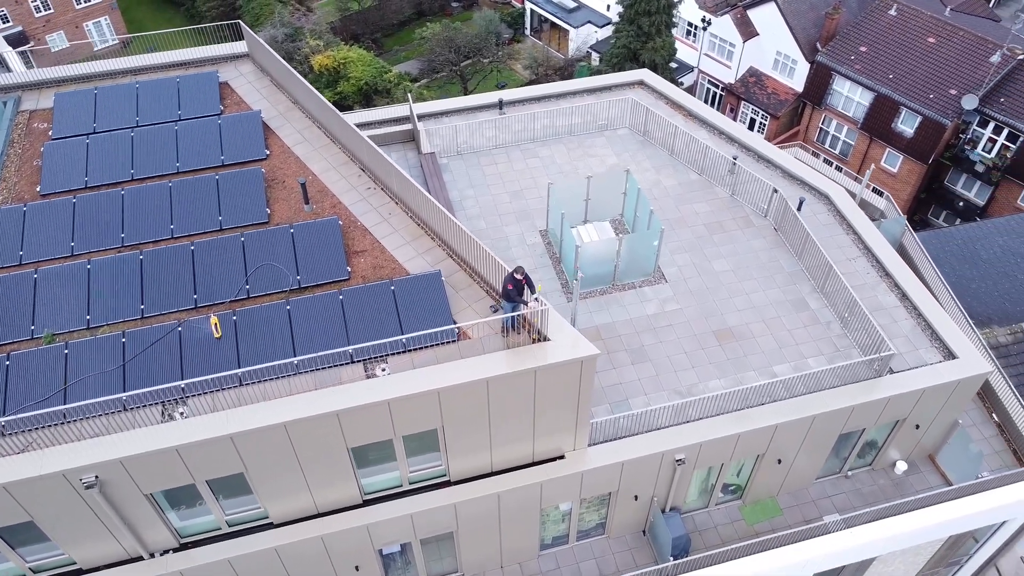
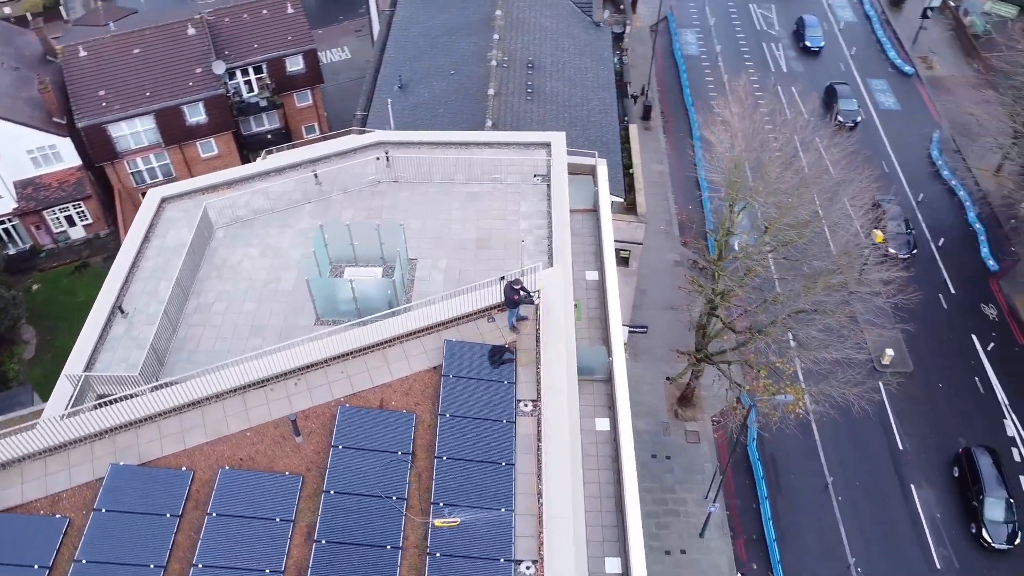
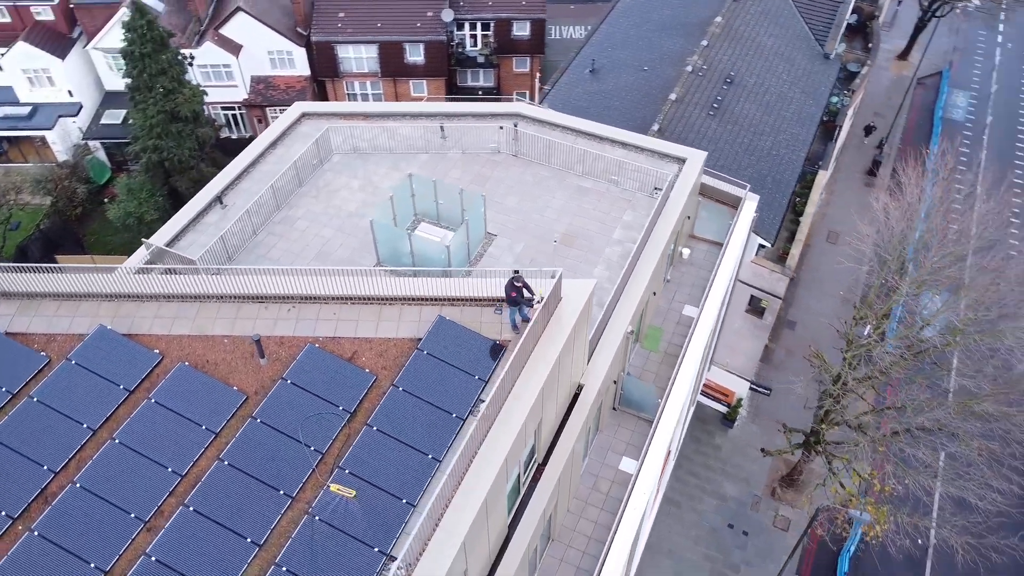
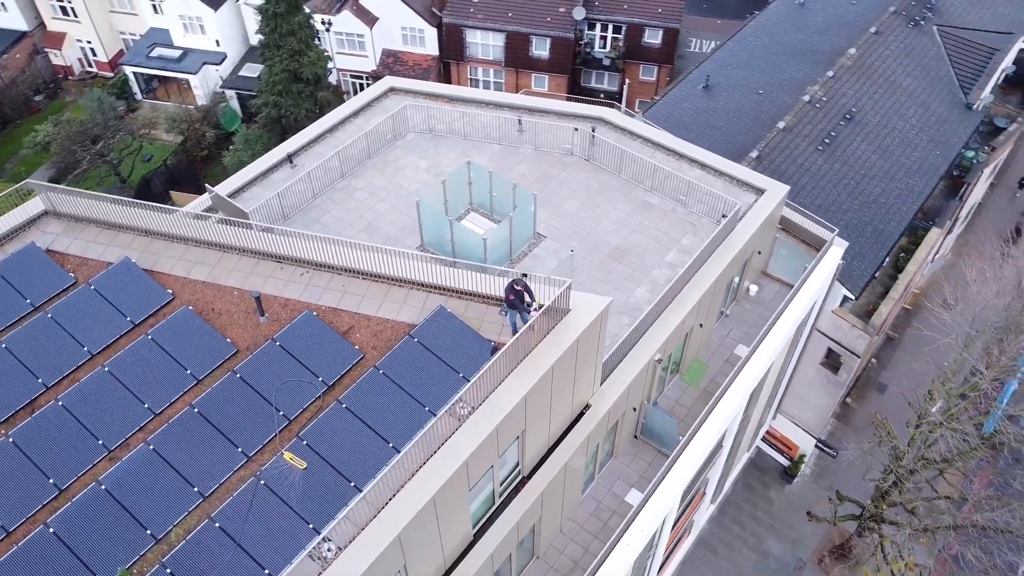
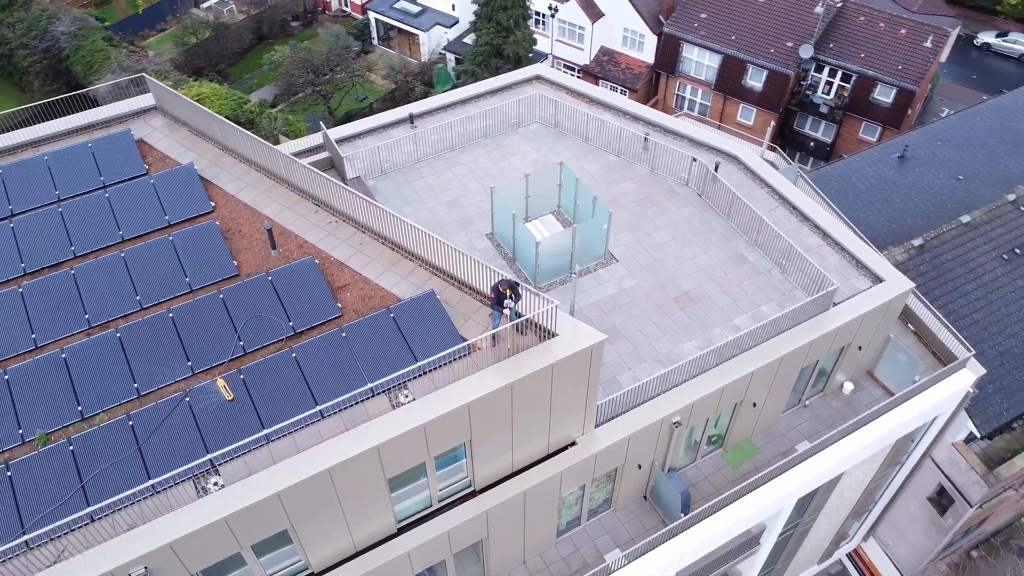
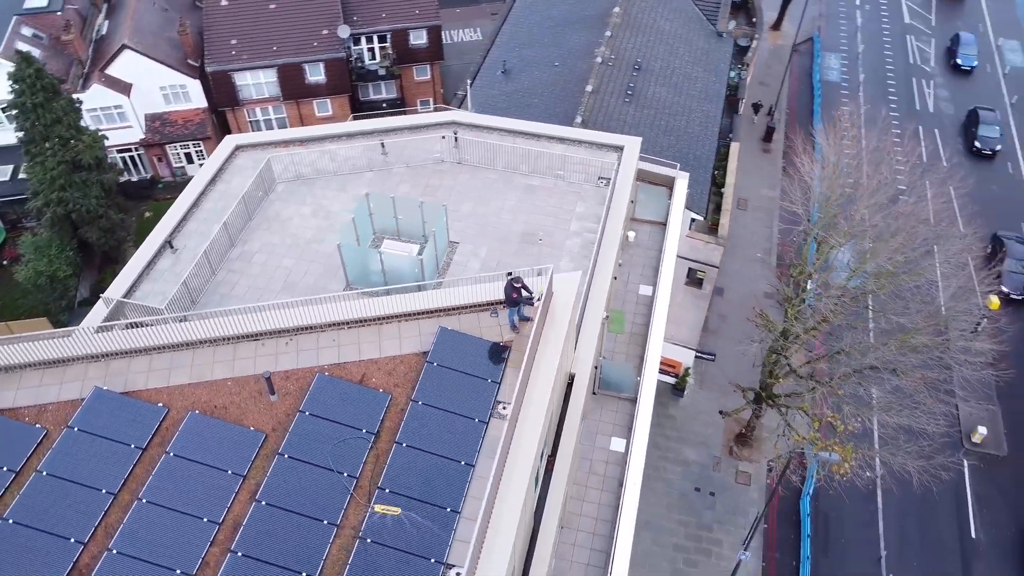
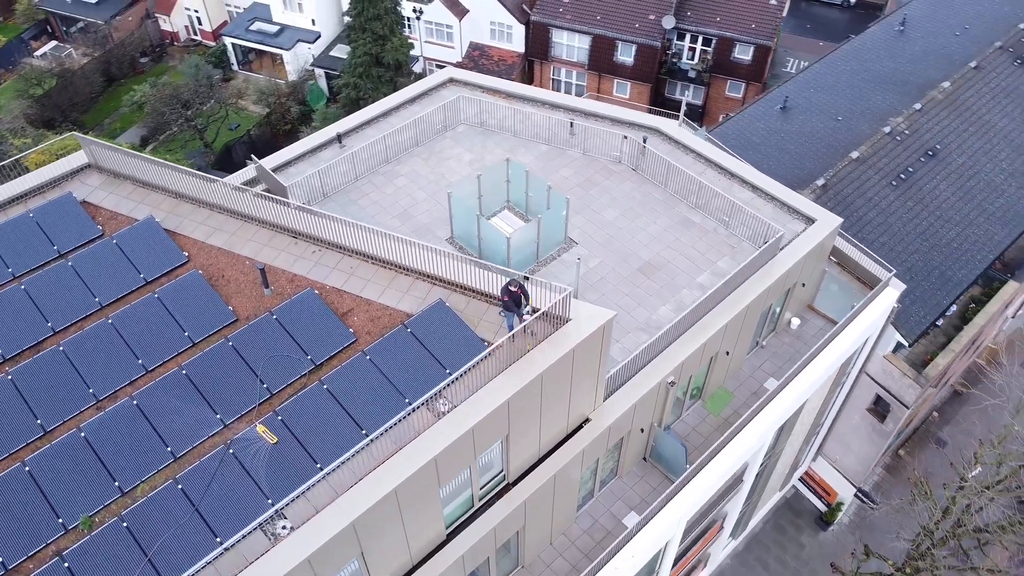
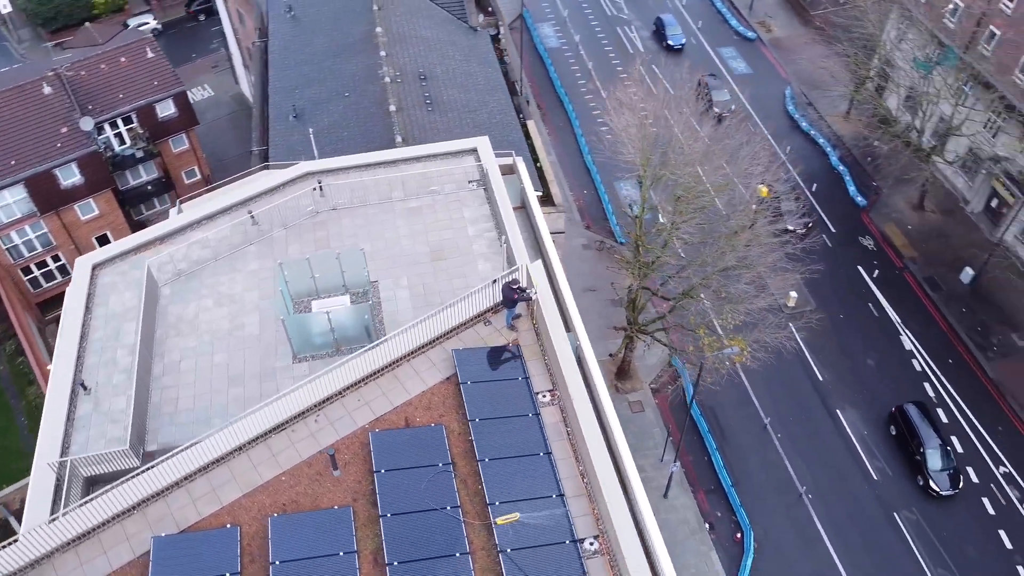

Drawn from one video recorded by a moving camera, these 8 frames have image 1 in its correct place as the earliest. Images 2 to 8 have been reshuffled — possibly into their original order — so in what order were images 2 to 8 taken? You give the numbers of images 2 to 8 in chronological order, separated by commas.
5, 7, 4, 3, 6, 2, 8
